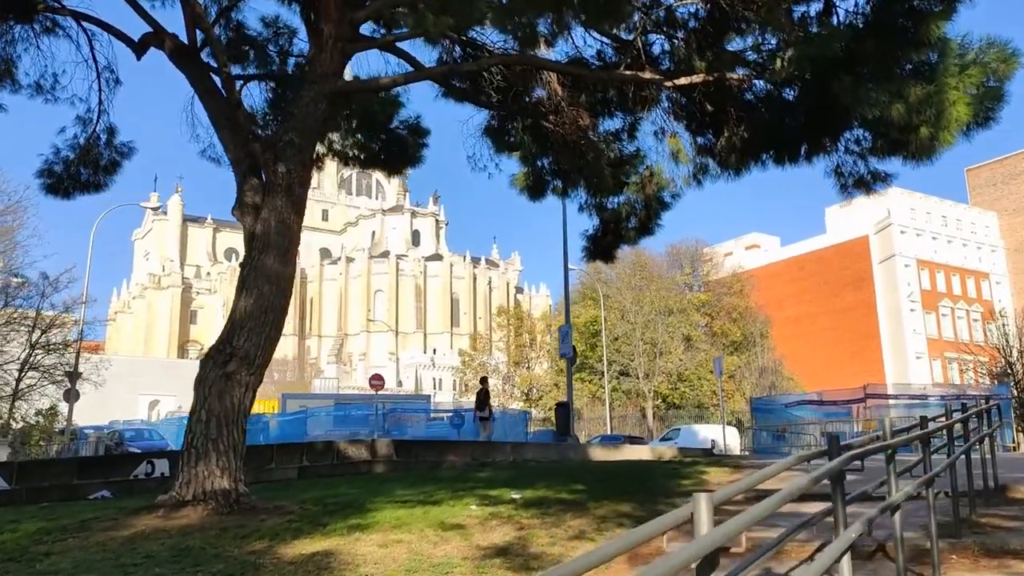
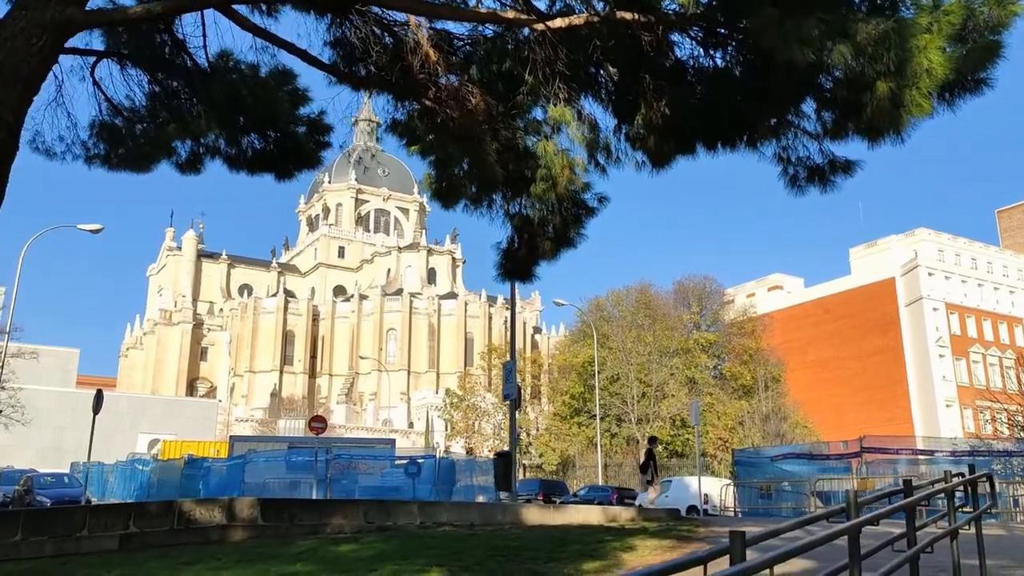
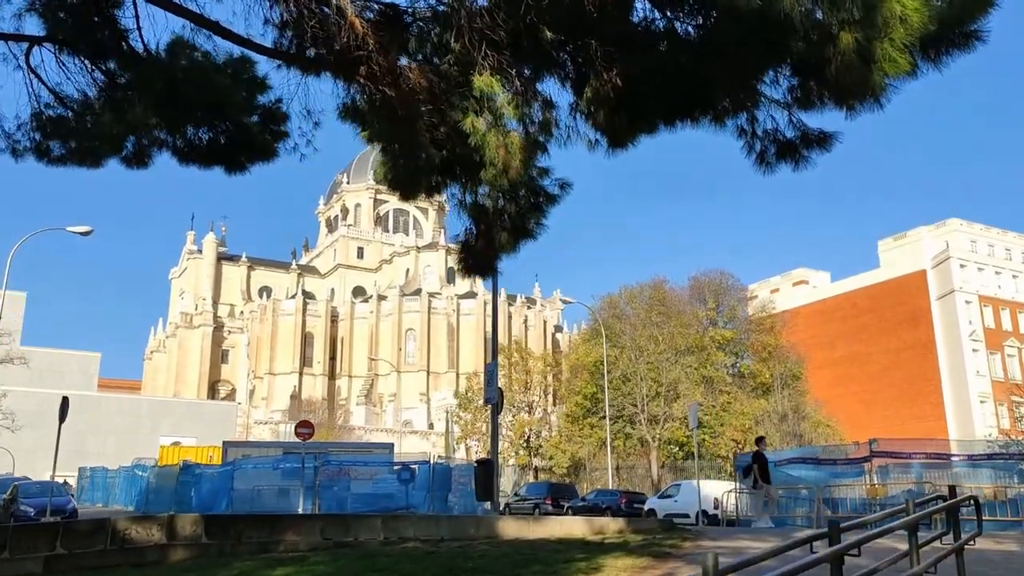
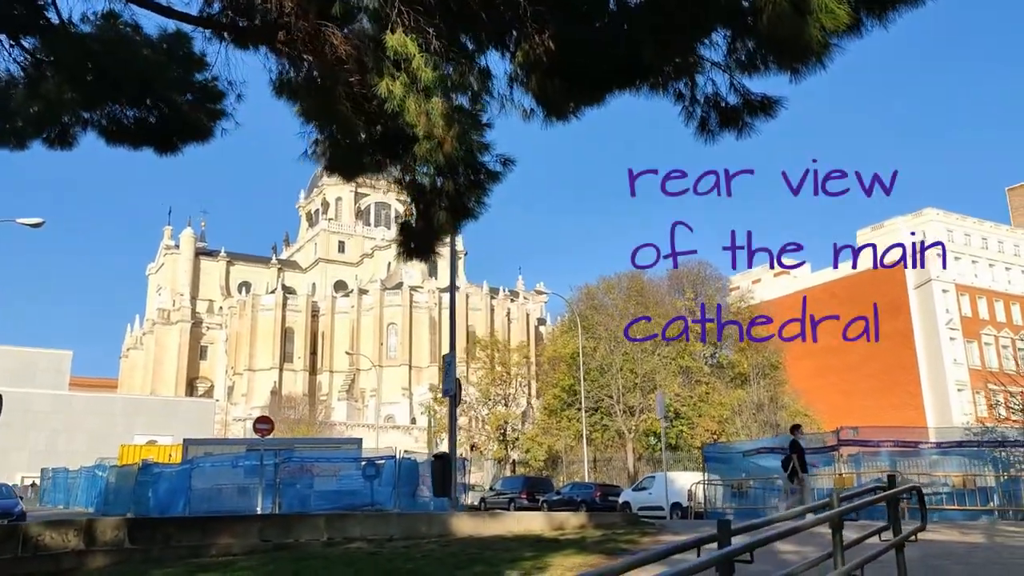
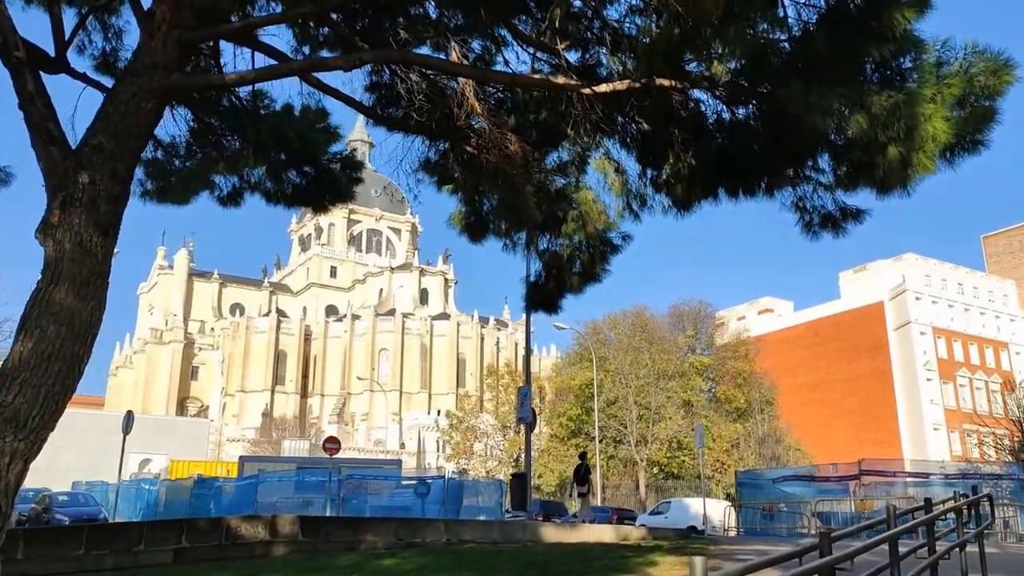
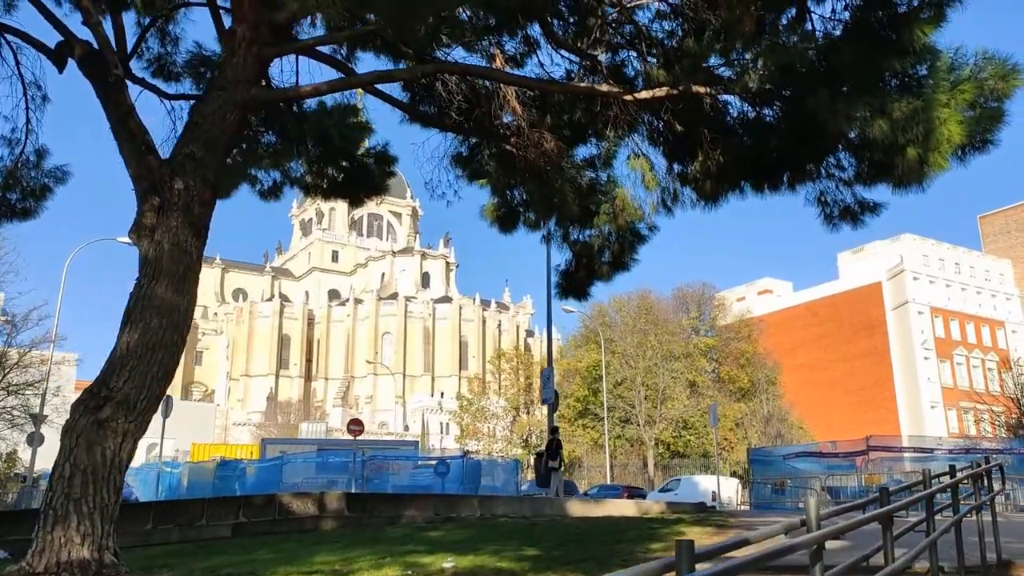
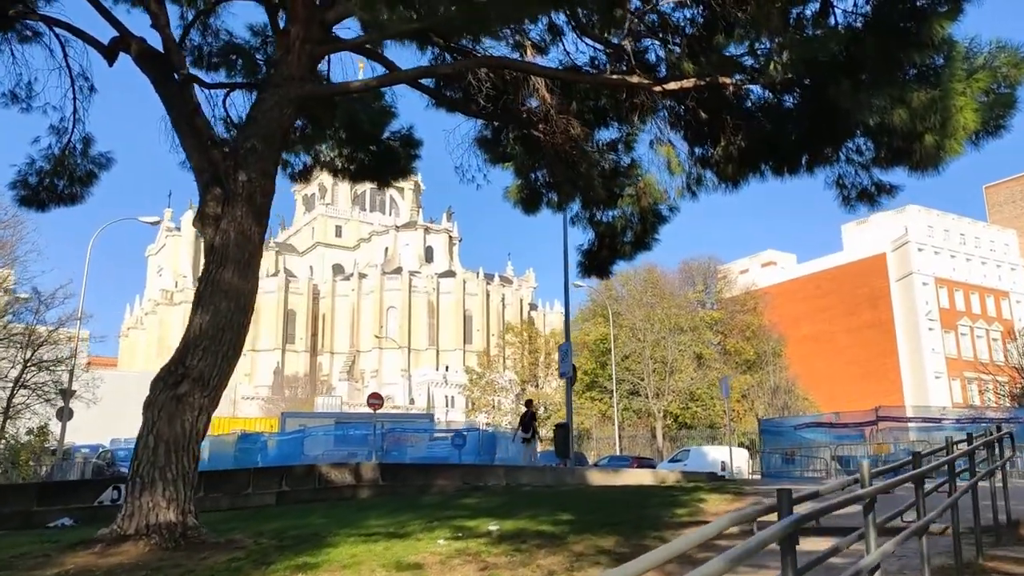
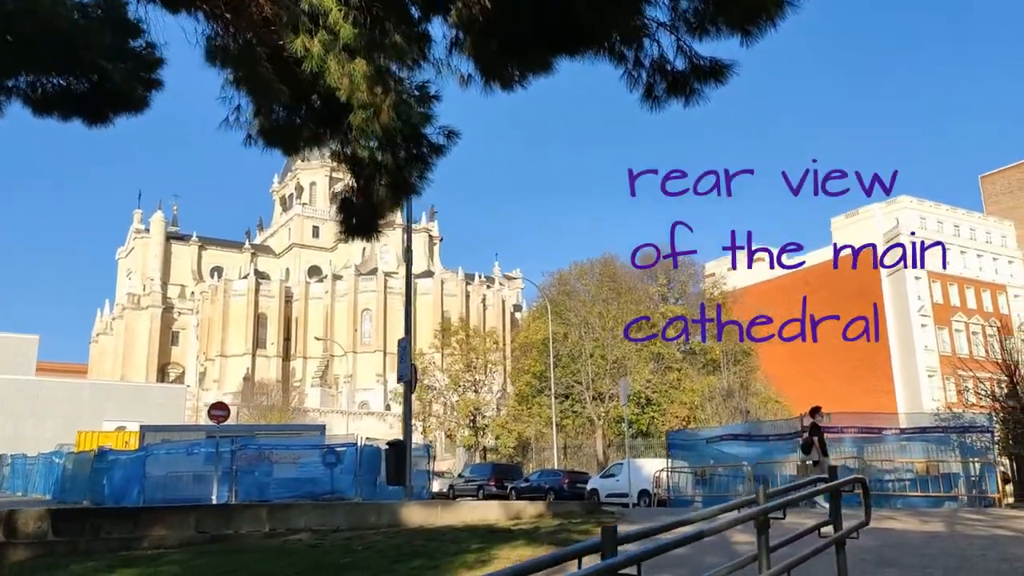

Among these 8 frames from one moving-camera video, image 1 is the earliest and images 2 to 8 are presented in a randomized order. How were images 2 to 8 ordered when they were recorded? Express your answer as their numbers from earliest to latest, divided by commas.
7, 6, 5, 2, 3, 4, 8
